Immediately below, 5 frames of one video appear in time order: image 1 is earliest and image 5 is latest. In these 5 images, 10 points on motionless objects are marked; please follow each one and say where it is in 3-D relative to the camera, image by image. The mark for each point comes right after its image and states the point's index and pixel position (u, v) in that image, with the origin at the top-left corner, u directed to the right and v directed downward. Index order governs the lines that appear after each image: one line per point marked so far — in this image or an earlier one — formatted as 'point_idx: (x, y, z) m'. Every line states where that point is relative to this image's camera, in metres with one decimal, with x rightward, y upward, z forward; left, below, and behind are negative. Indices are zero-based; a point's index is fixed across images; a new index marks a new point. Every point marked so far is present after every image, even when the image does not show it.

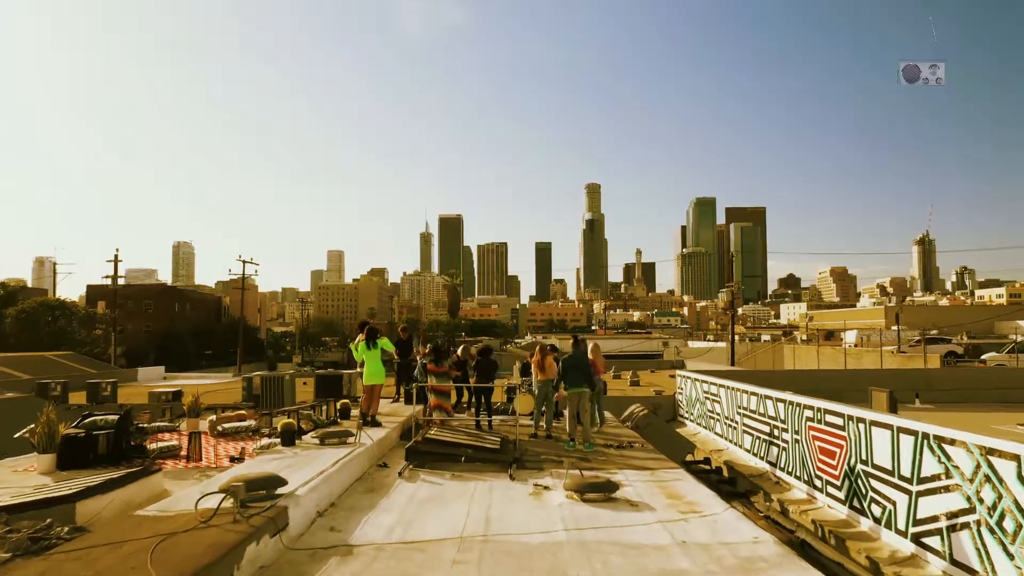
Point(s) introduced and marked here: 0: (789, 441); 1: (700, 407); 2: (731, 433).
0: (+4.3, -2.4, +9.9) m
1: (+4.3, -2.7, +14.5) m
2: (+4.3, -2.8, +12.4) m
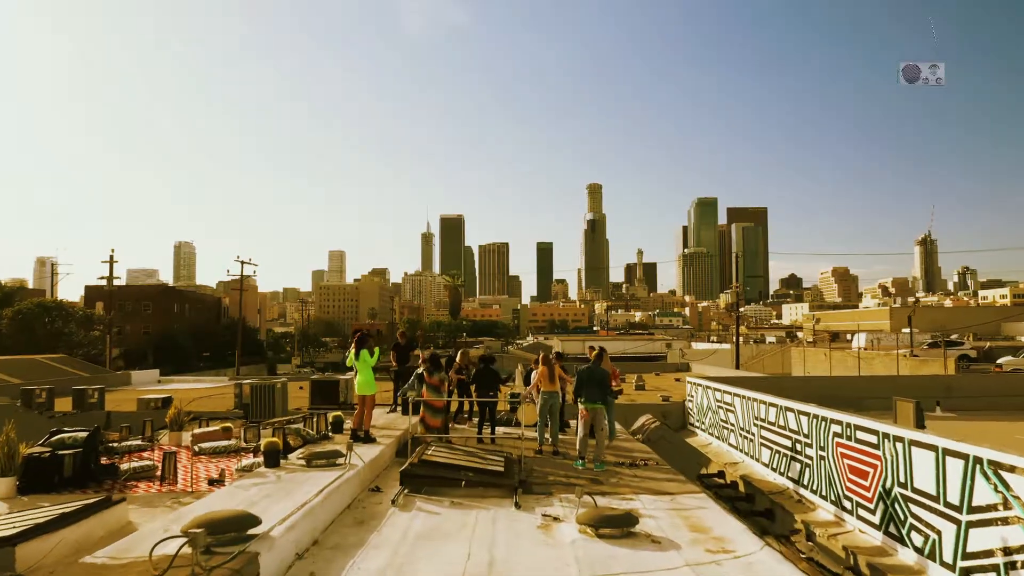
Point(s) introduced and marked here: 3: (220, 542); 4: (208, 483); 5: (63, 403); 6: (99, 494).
0: (+4.4, -2.5, +9.2) m
1: (+4.4, -2.8, +13.8) m
2: (+4.4, -2.9, +11.8) m
3: (-1.9, -1.6, +4.0) m
4: (-3.3, -2.1, +6.8) m
5: (-12.5, -3.2, +17.6) m
6: (-4.3, -2.1, +6.6) m
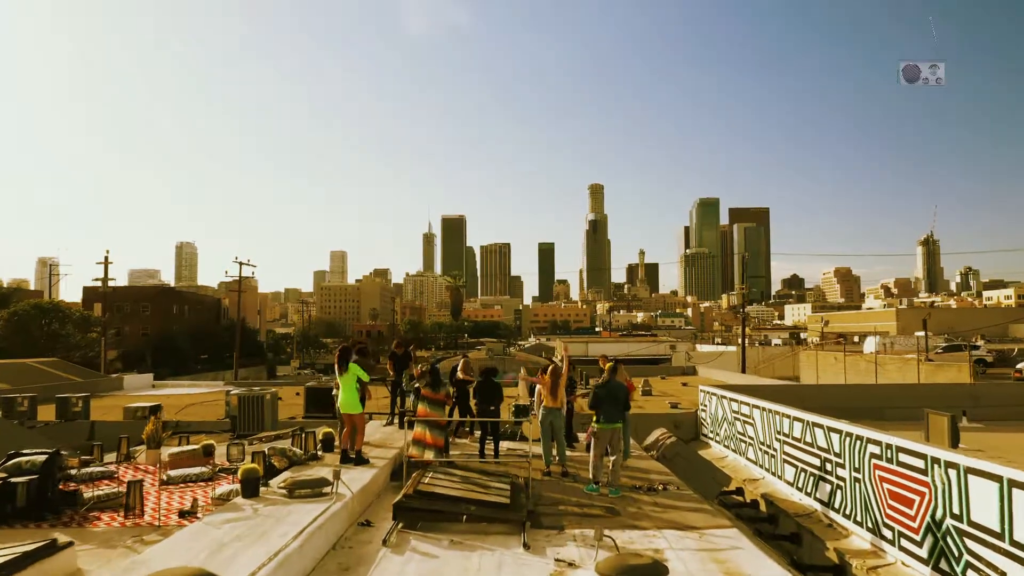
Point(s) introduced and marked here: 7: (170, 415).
0: (+4.5, -2.5, +8.5) m
1: (+4.5, -2.9, +13.1) m
2: (+4.4, -3.0, +11.0) m
3: (-1.8, -1.7, +3.3) m
4: (-3.2, -2.2, +6.0) m
5: (-12.4, -3.3, +16.8) m
6: (-4.2, -2.2, +5.9) m
7: (-9.4, -3.5, +17.4) m
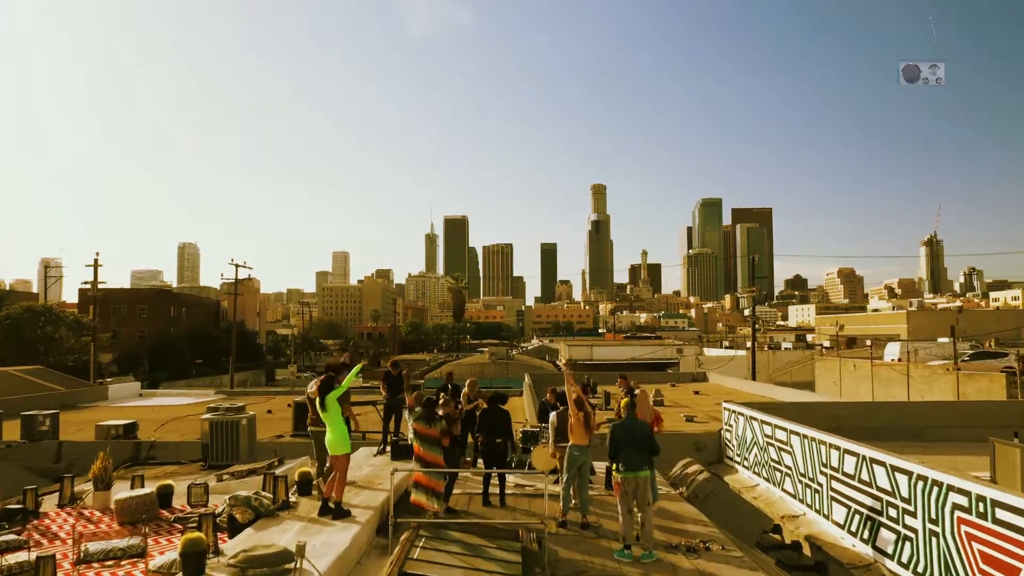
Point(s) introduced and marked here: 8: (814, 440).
0: (+4.6, -2.7, +7.2) m
1: (+4.6, -3.1, +11.8) m
2: (+4.6, -3.2, +9.7) m
3: (-1.7, -1.9, +2.0) m
4: (-3.1, -2.4, +4.7) m
5: (-12.2, -3.5, +15.6) m
6: (-4.2, -2.4, +4.6) m
7: (-9.3, -3.7, +16.1) m
8: (+4.6, -2.3, +9.6) m
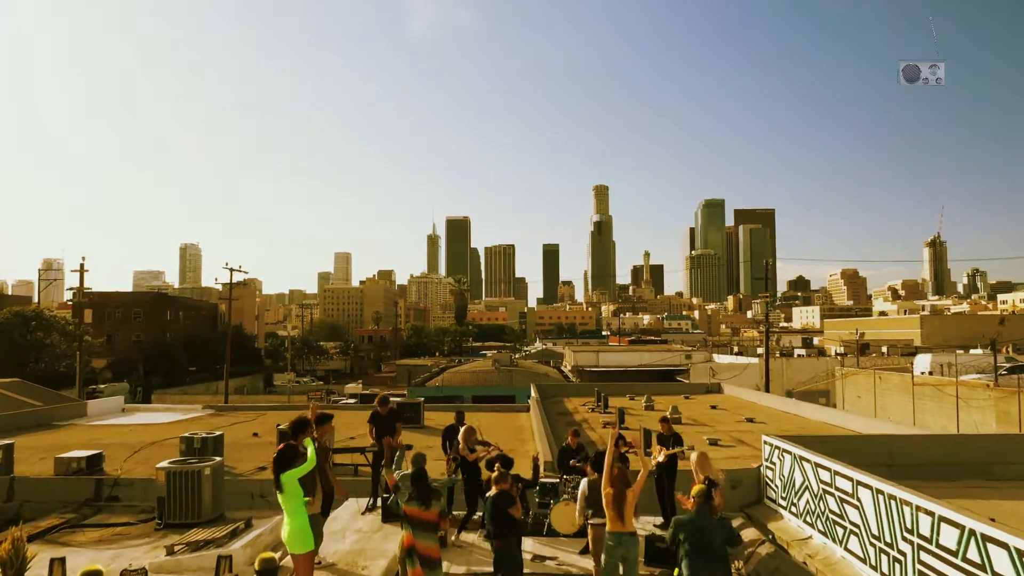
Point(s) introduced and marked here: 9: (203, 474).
0: (+4.8, -3.0, +5.5) m
1: (+4.8, -3.4, +10.1) m
2: (+4.8, -3.5, +8.0) m
3: (-1.5, -2.2, +0.4) m
4: (-2.9, -2.7, +3.1) m
5: (-12.0, -3.8, +14.0) m
6: (-4.0, -2.7, +3.0) m
7: (-9.0, -4.0, +14.5) m
8: (+4.8, -2.6, +8.0) m
9: (-4.2, -2.5, +8.7) m
